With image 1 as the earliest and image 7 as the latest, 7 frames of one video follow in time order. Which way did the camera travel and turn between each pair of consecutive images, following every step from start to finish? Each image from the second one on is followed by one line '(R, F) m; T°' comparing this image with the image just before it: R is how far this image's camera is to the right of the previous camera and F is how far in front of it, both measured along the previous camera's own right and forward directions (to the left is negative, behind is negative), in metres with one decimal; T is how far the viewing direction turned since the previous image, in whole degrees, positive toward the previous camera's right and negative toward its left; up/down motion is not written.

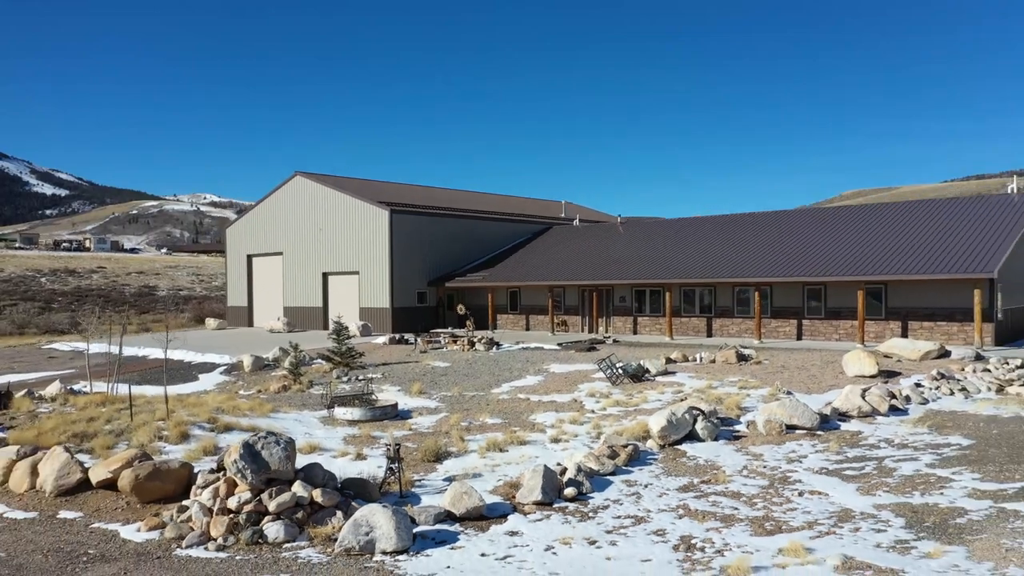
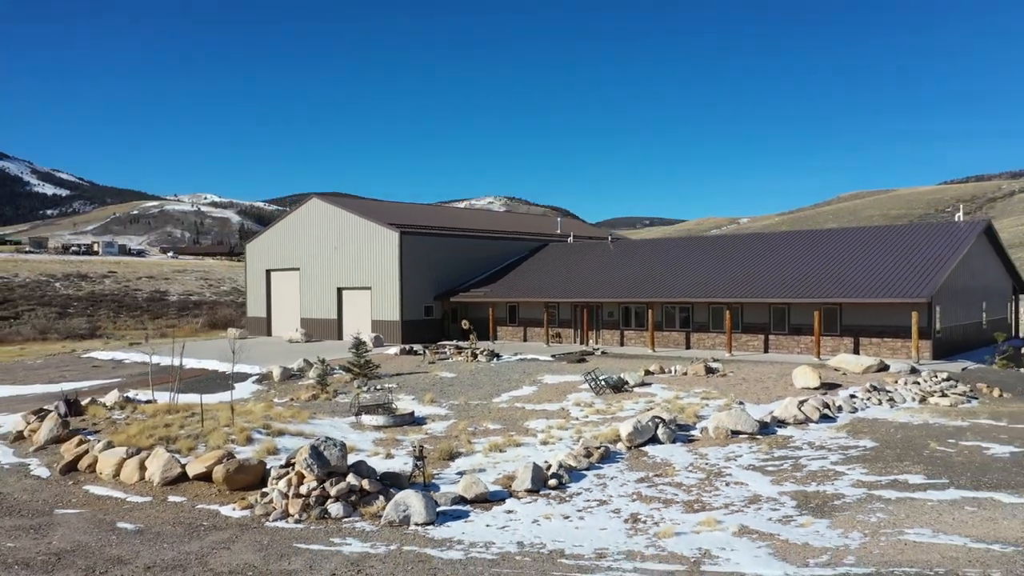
(0.0, -1.9) m; 0°
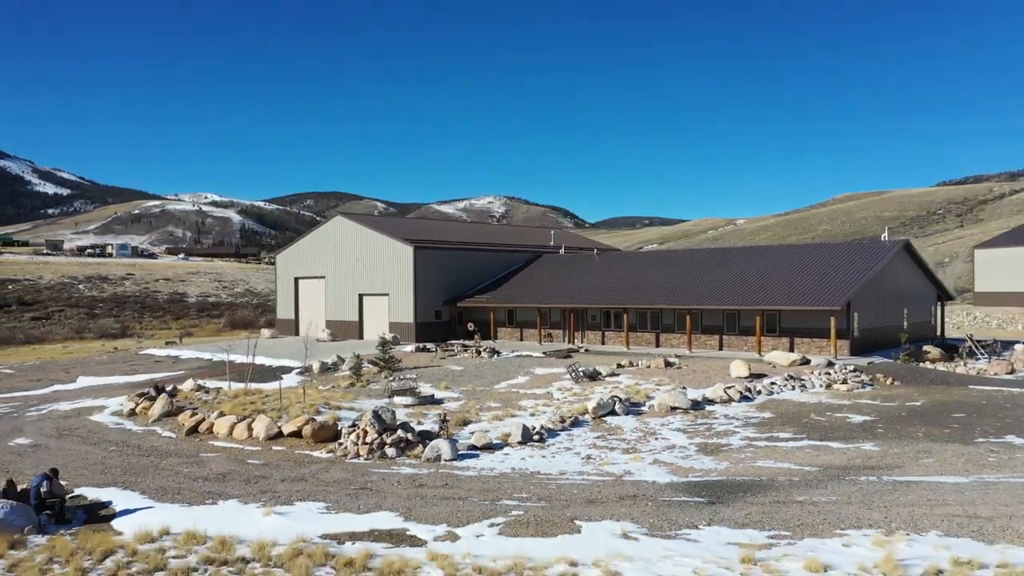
(0.0, -3.5) m; 0°
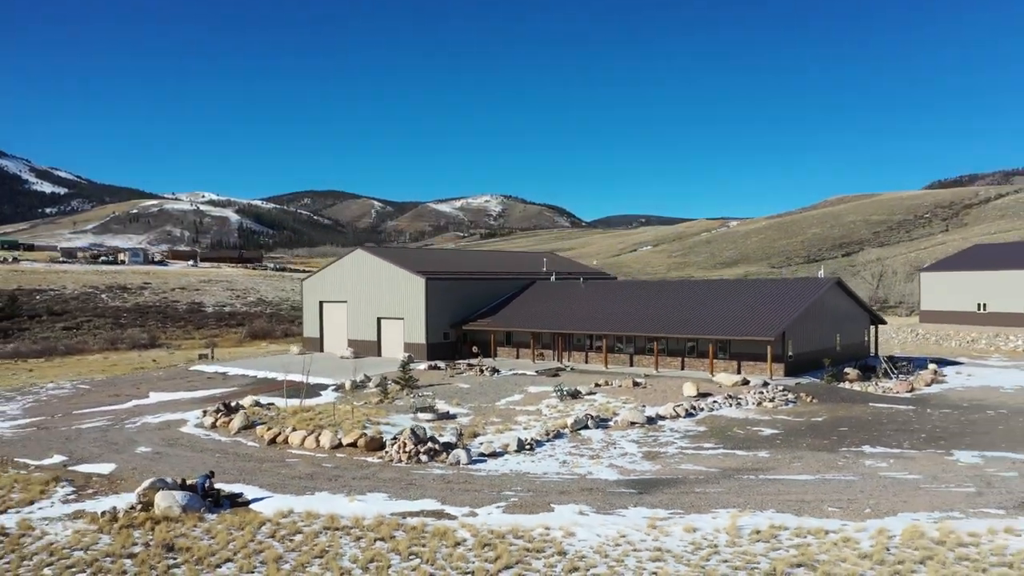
(0.0, -4.2) m; 0°
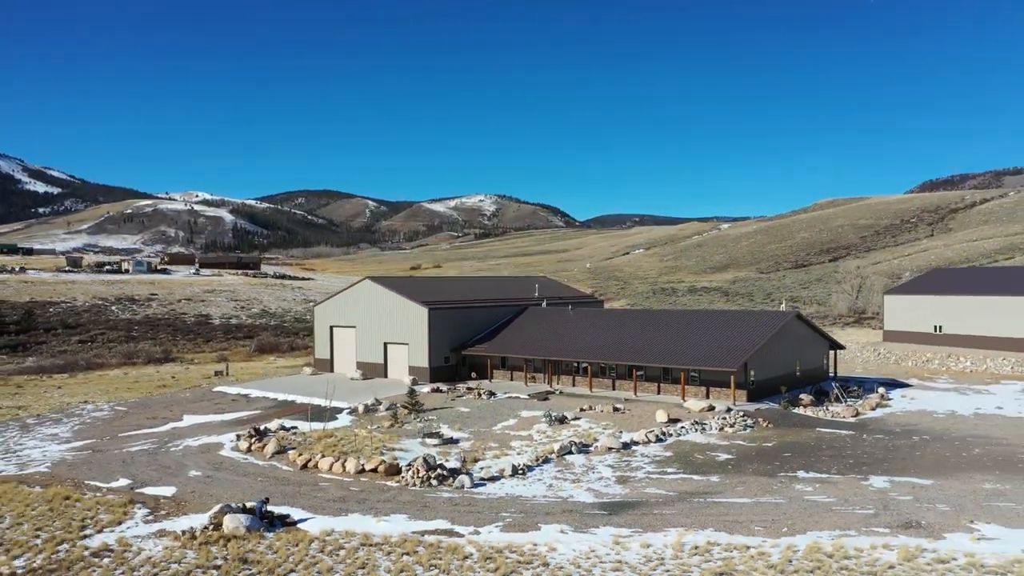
(0.0, -3.0) m; 0°
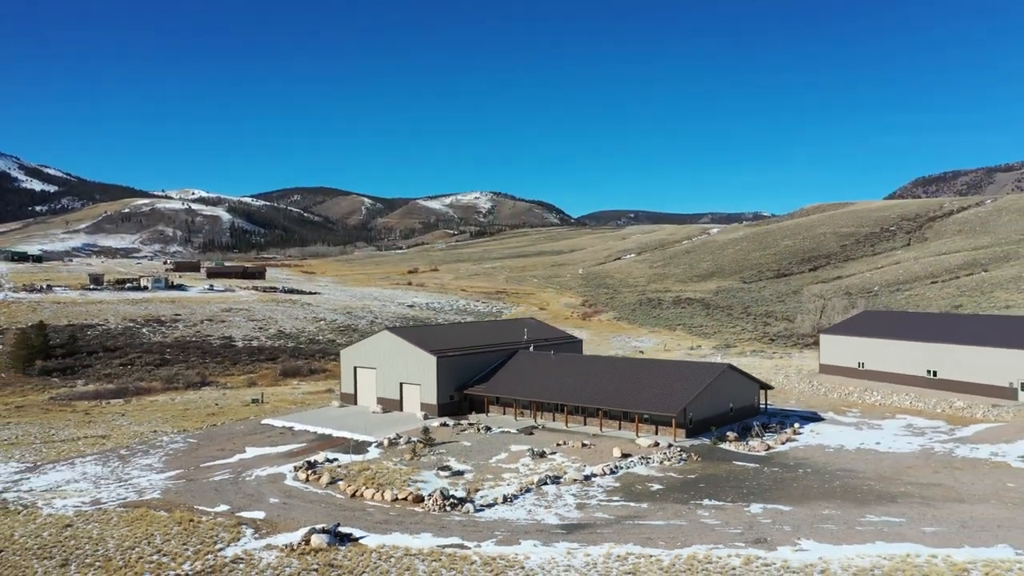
(+0.2, -7.4) m; 0°
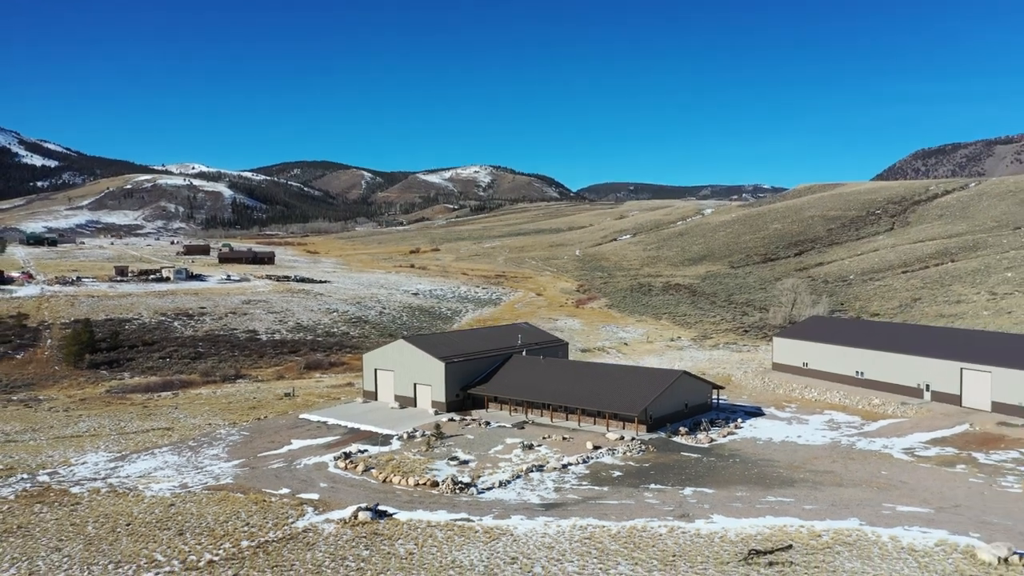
(+0.3, -7.8) m; 0°
